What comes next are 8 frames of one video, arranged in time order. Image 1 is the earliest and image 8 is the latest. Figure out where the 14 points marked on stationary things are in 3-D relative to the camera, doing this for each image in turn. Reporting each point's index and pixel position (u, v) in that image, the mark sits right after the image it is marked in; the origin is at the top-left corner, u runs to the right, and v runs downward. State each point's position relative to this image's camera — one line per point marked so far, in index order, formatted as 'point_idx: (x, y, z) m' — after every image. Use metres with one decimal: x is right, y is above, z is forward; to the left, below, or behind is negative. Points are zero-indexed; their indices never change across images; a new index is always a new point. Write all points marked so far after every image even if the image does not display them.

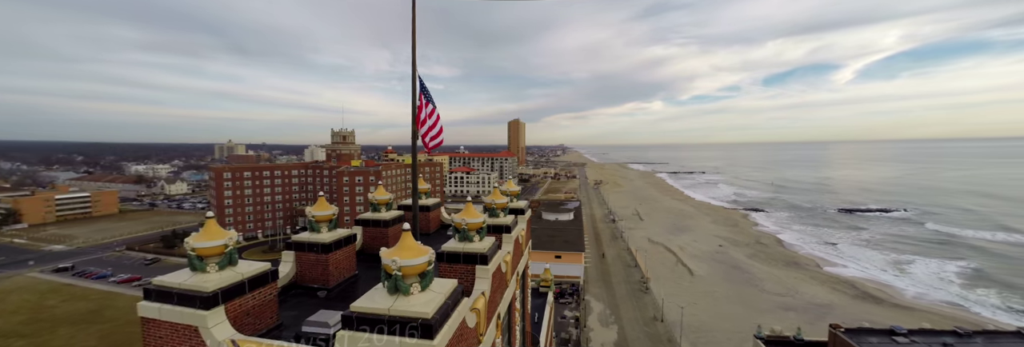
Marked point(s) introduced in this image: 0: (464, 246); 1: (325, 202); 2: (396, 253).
0: (-0.9, -1.4, +6.7) m
1: (-4.0, -0.7, +7.7) m
2: (-1.5, -1.0, +4.5) m
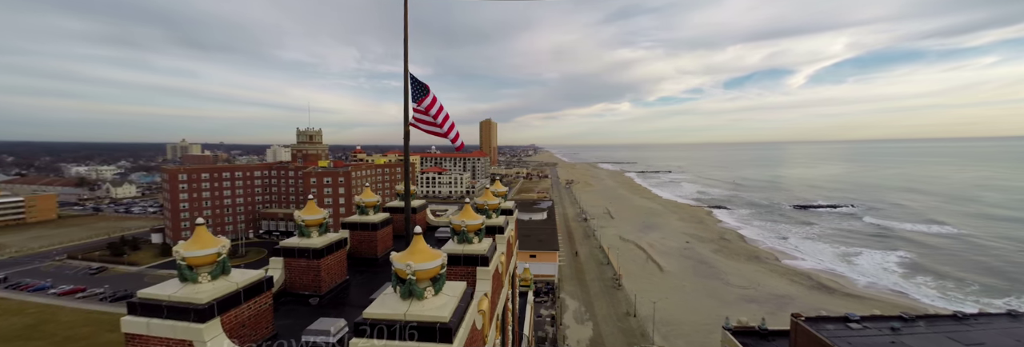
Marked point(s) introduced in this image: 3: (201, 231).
0: (-0.9, -1.4, +6.6) m
1: (-4.1, -0.7, +7.4) m
2: (-1.3, -1.0, +4.4) m
3: (-4.2, -0.8, +4.7) m
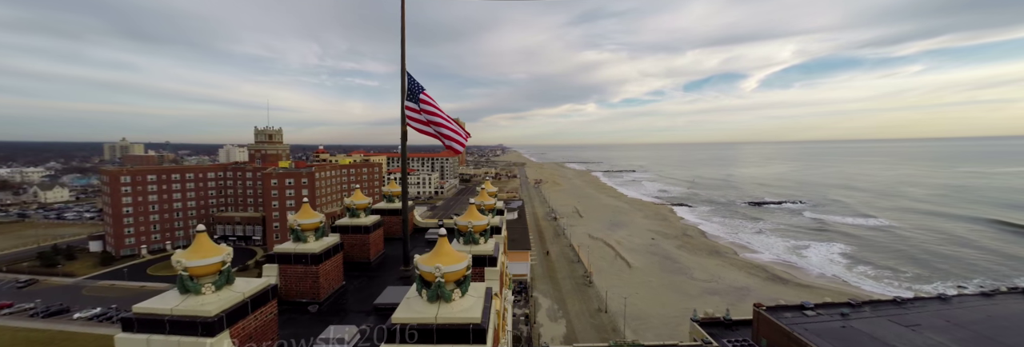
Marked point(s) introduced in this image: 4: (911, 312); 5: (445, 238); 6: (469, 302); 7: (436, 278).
0: (-0.7, -1.4, +6.5) m
1: (-4.0, -0.7, +7.0) m
2: (-1.0, -1.0, +4.2) m
3: (-3.9, -0.9, +4.4) m
4: (+20.8, -7.2, +18.3) m
5: (-0.8, -0.8, +4.3) m
6: (-0.5, -1.5, +4.2) m
7: (-0.8, -1.2, +4.0) m
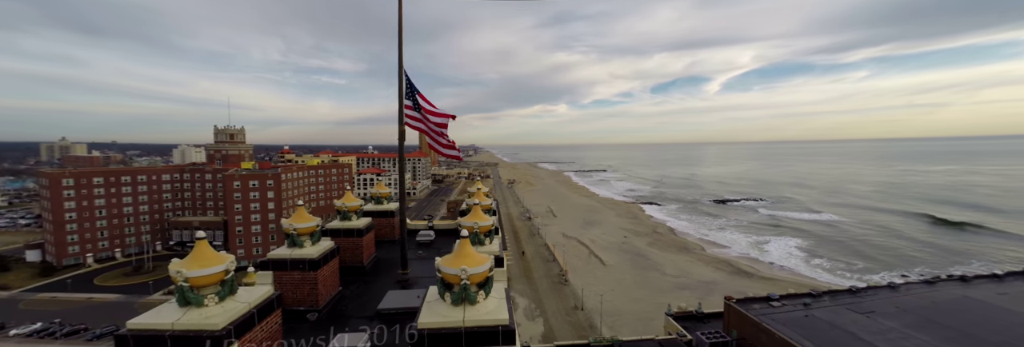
0: (-0.6, -1.4, +6.4) m
1: (-3.9, -0.8, +6.7) m
2: (-0.7, -1.0, +4.1) m
3: (-3.6, -0.9, +4.1) m
4: (+20.1, -7.1, +19.7) m
5: (-0.5, -0.8, +4.2) m
6: (-0.2, -1.5, +4.1) m
7: (-0.5, -1.2, +3.9) m
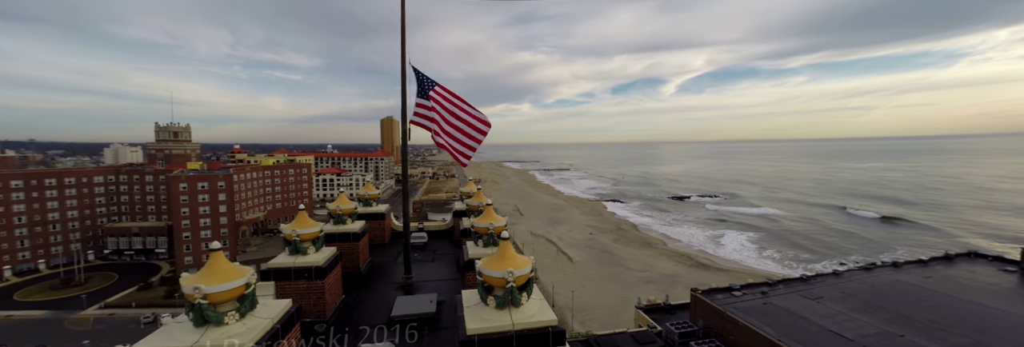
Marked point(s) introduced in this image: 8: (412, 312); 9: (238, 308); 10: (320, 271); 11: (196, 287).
0: (-0.3, -1.4, +6.3) m
1: (-3.7, -0.8, +6.3) m
2: (-0.2, -1.0, +4.0) m
3: (-3.1, -0.9, +3.7) m
4: (+19.1, -6.9, +21.5) m
5: (-0.1, -0.8, +4.1) m
6: (+0.3, -1.5, +4.0) m
7: (-0.1, -1.2, +3.8) m
8: (-1.6, -2.3, +5.9) m
9: (-2.8, -1.4, +3.7) m
10: (-3.2, -1.6, +5.8) m
11: (-3.1, -1.1, +3.4) m
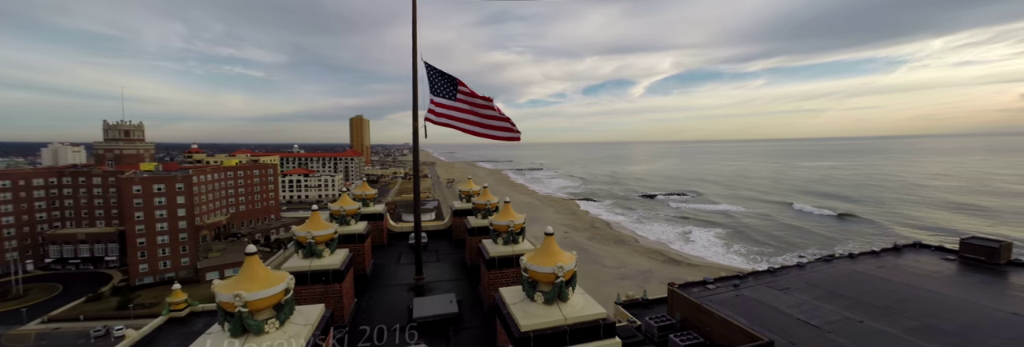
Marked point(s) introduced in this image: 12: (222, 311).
0: (0.0, -1.3, +6.3) m
1: (-3.3, -0.7, +6.0) m
2: (+0.3, -1.0, +4.0) m
3: (-2.6, -0.9, +3.5) m
4: (+18.4, -6.7, +22.8) m
5: (+0.4, -0.7, +4.1) m
6: (+0.8, -1.4, +4.0) m
7: (+0.5, -1.1, +3.9) m
8: (-1.3, -2.3, +5.8) m
9: (-2.3, -1.4, +3.5) m
10: (-2.8, -1.5, +5.6) m
11: (-2.5, -1.1, +3.2) m
12: (-2.7, -1.3, +3.3) m
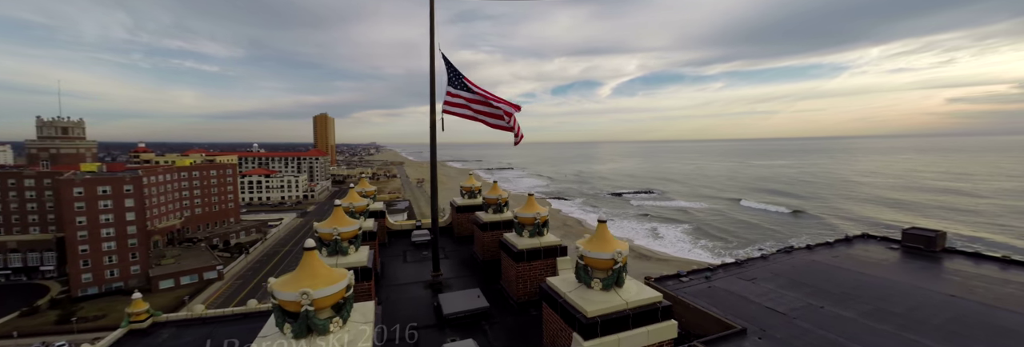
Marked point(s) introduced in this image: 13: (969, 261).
0: (+0.5, -1.2, +6.3) m
1: (-2.8, -0.6, +5.8) m
2: (+0.9, -0.8, +4.1) m
3: (-1.9, -0.8, +3.3) m
4: (+17.5, -6.5, +24.2) m
5: (+1.1, -0.6, +4.2) m
6: (+1.4, -1.3, +4.2) m
7: (+1.1, -1.0, +3.9) m
8: (-0.7, -2.2, +5.8) m
9: (-1.6, -1.3, +3.3) m
10: (-2.3, -1.4, +5.4) m
11: (-1.8, -1.0, +3.1) m
12: (-2.0, -1.2, +3.2) m
13: (+22.3, -4.4, +17.6) m
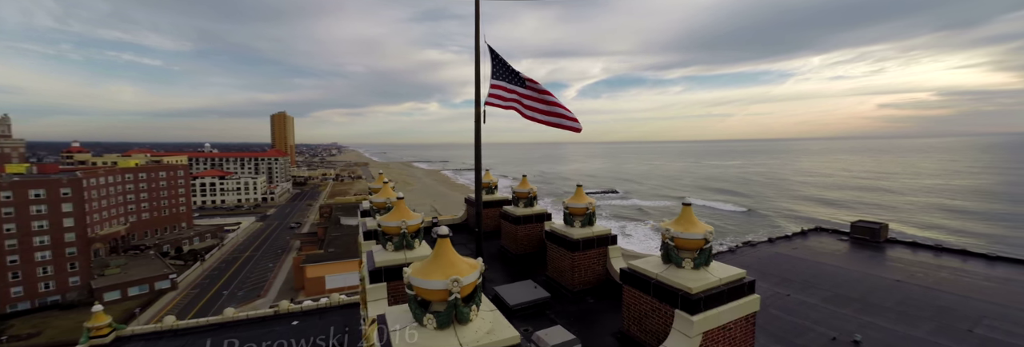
0: (+1.4, -1.1, +6.6) m
1: (-1.8, -0.5, +5.8) m
2: (+2.1, -0.7, +4.4) m
3: (-0.7, -0.6, +3.4) m
4: (+17.0, -6.3, +25.7) m
5: (+2.2, -0.4, +4.5) m
6: (+2.5, -1.2, +4.5) m
7: (+2.3, -0.9, +4.2) m
8: (+0.3, -2.0, +5.9) m
9: (-0.4, -1.1, +3.4) m
10: (-1.2, -1.3, +5.5) m
11: (-0.6, -0.8, +3.1) m
12: (-0.8, -1.1, +3.2) m
13: (+22.2, -4.1, +19.5) m
